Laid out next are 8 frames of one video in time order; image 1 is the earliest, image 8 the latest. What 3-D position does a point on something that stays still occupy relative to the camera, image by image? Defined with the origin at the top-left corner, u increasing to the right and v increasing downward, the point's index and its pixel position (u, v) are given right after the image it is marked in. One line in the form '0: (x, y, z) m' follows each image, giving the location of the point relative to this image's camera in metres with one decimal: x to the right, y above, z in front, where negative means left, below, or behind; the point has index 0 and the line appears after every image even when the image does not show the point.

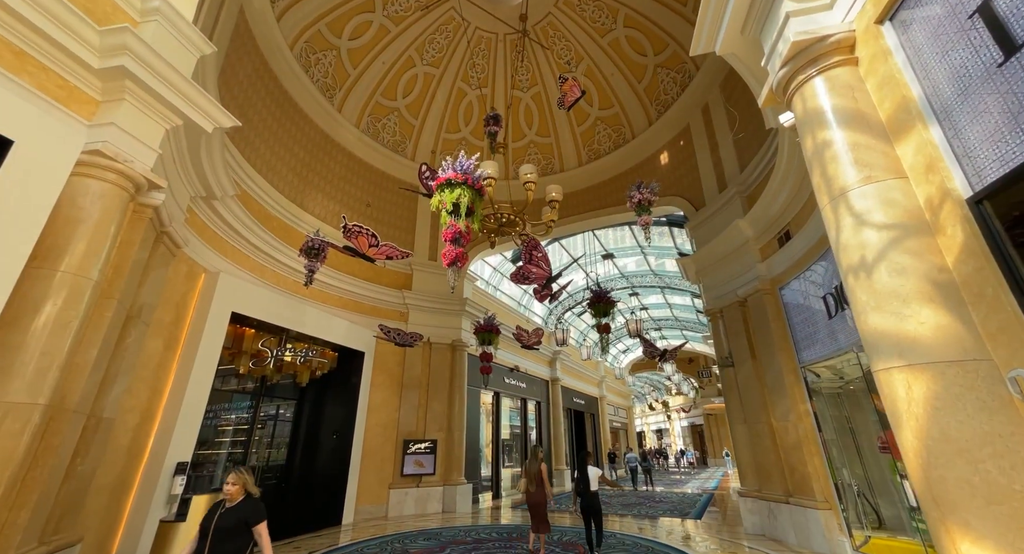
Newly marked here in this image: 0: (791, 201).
0: (+3.0, +0.8, +4.4) m
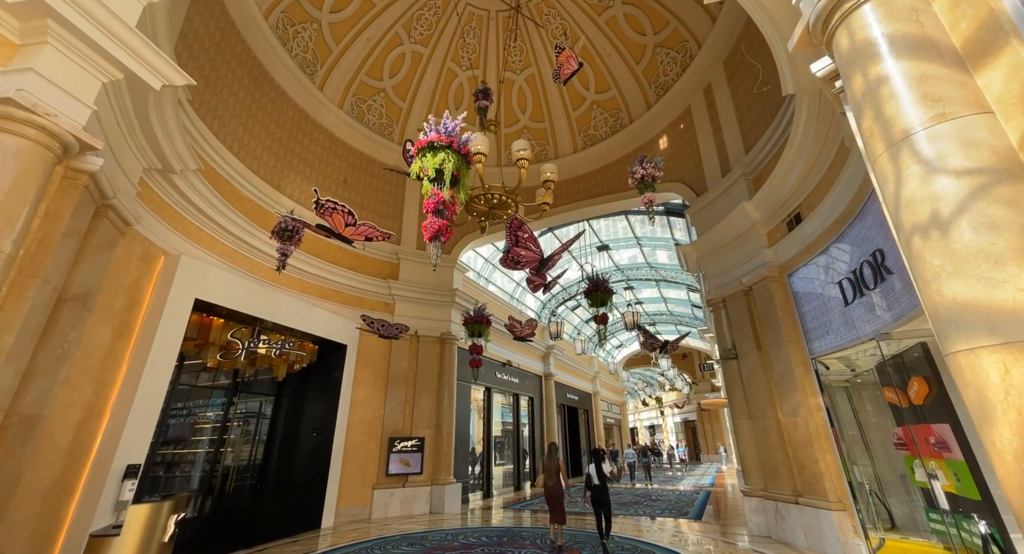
0: (+2.9, +1.0, +4.1) m
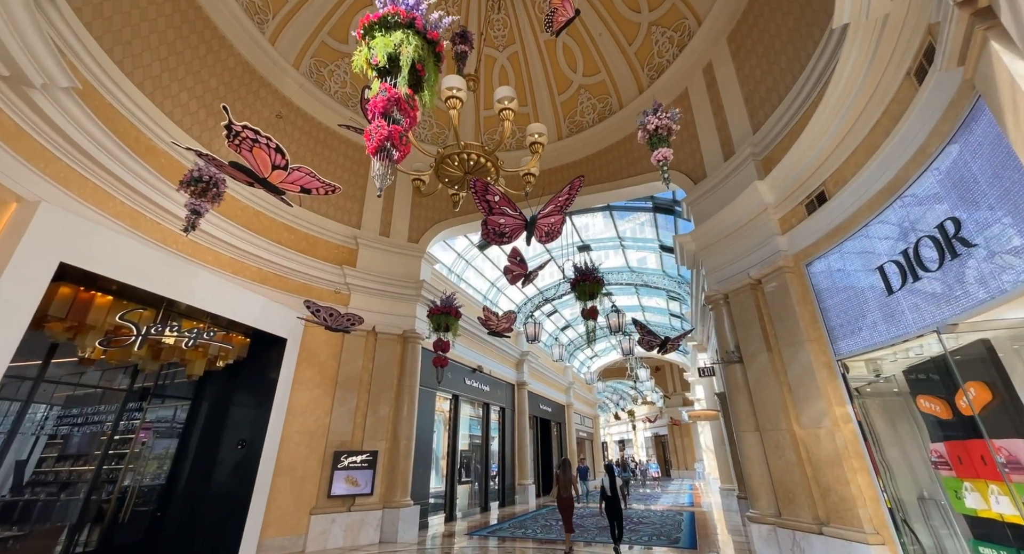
0: (+2.7, +1.1, +3.5) m
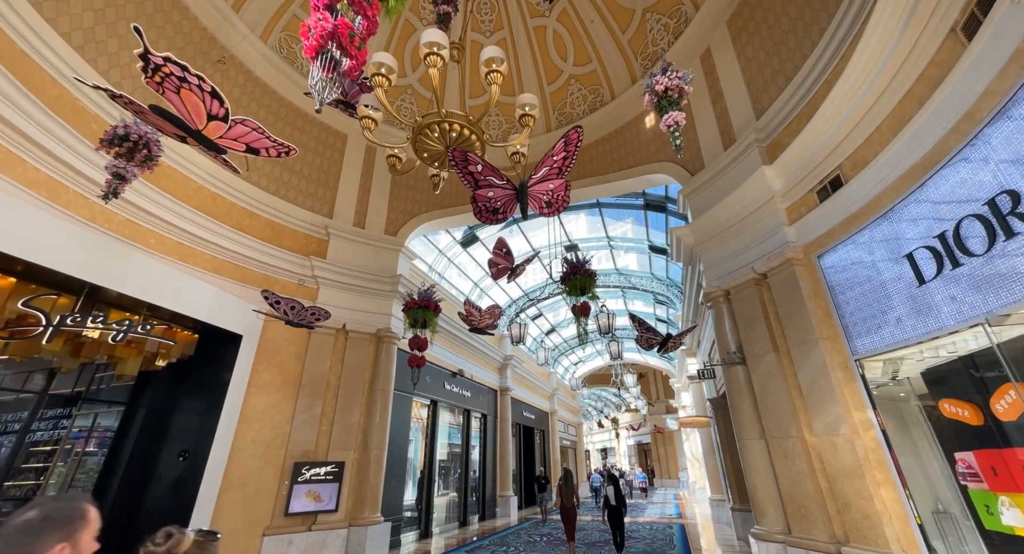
0: (+2.7, +1.2, +3.2) m
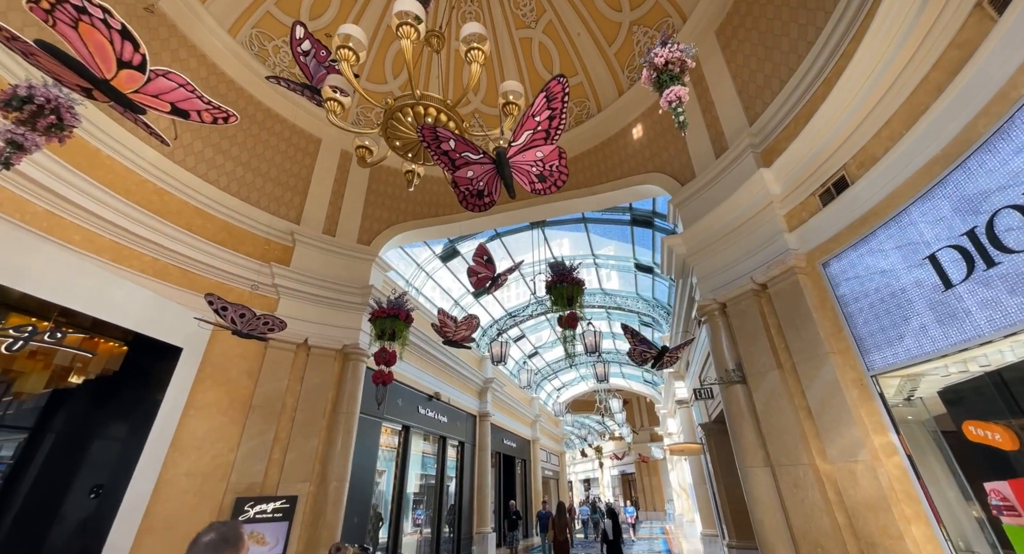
0: (+2.5, +1.1, +3.0) m
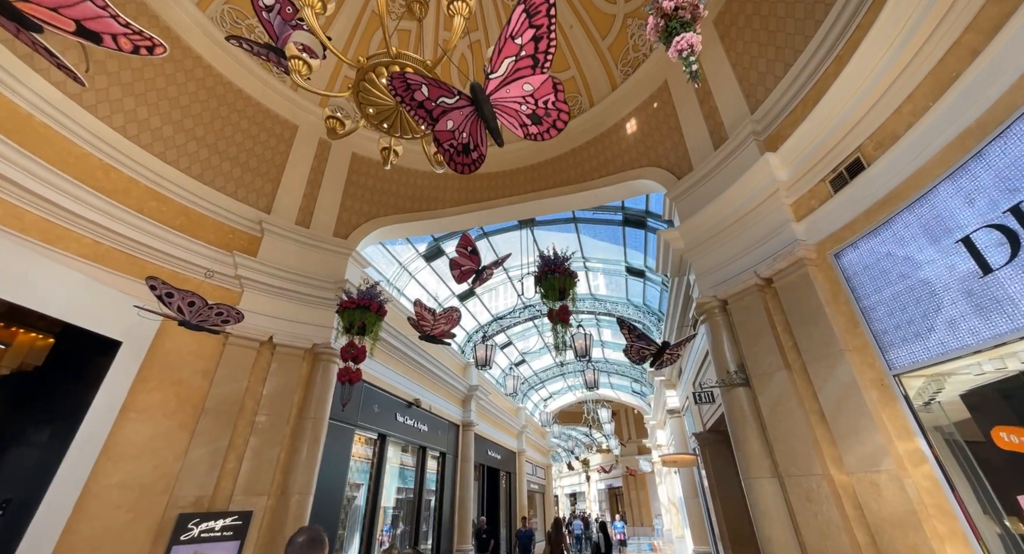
0: (+2.4, +1.2, +2.7) m
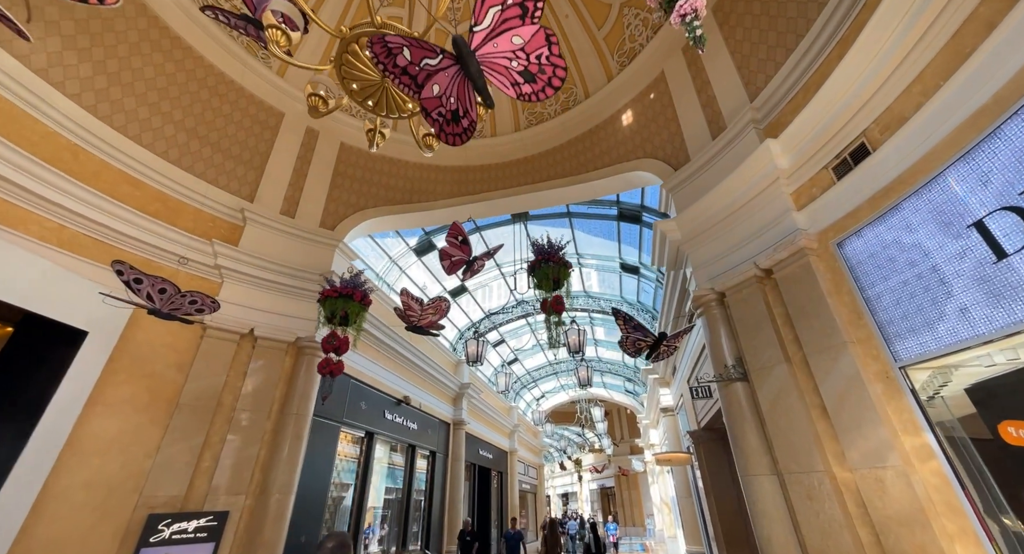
0: (+2.4, +1.3, +2.6) m
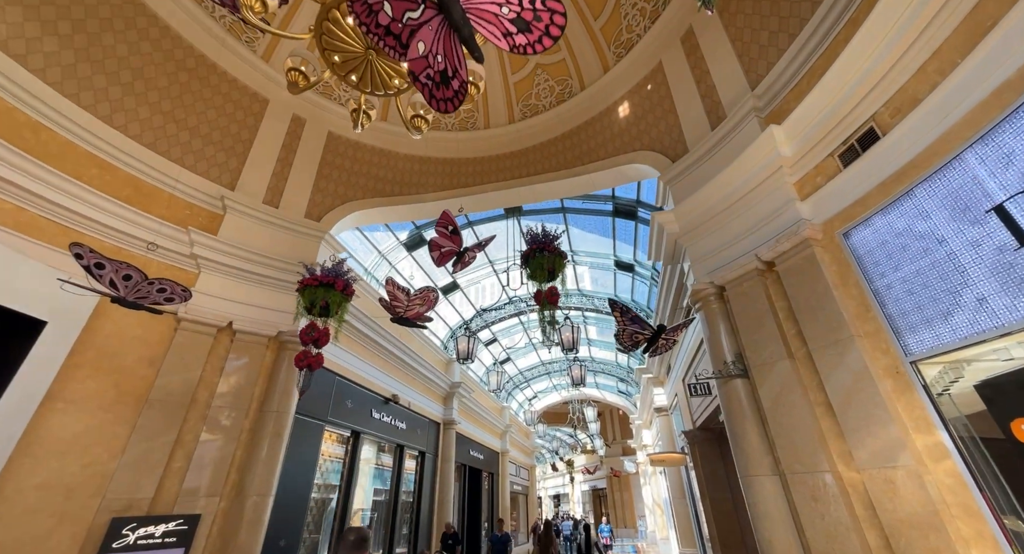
0: (+2.3, +1.3, +2.5) m
